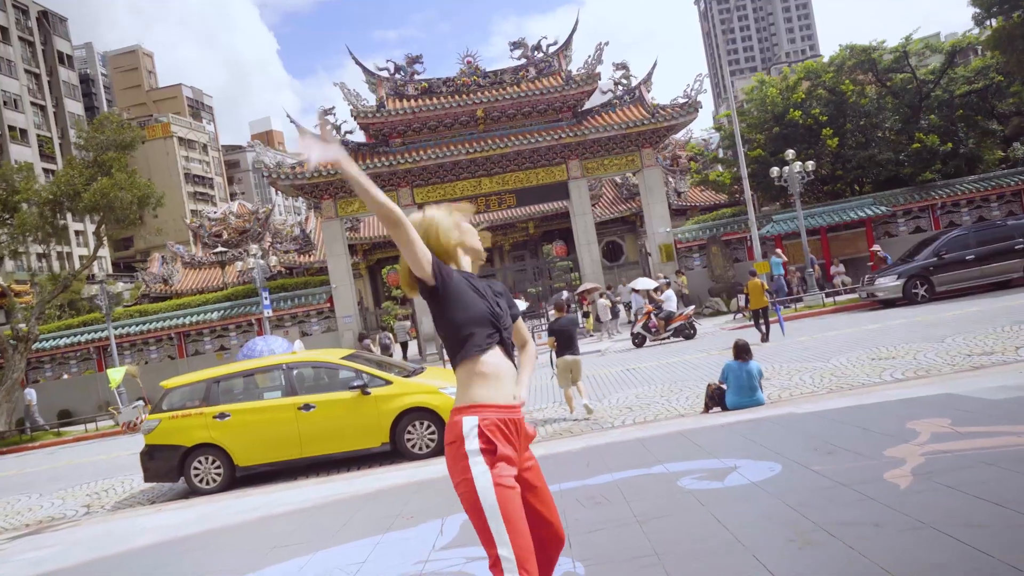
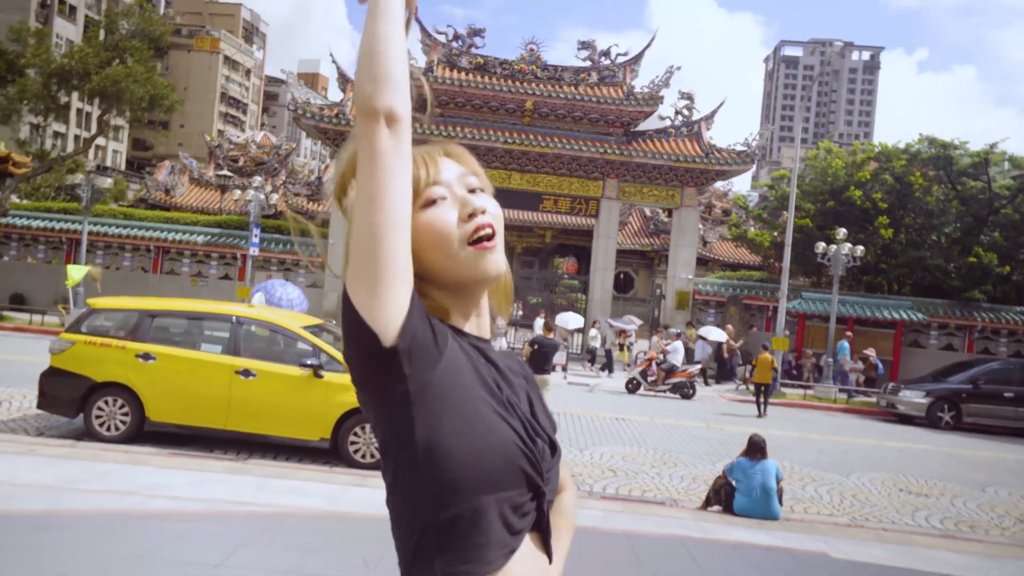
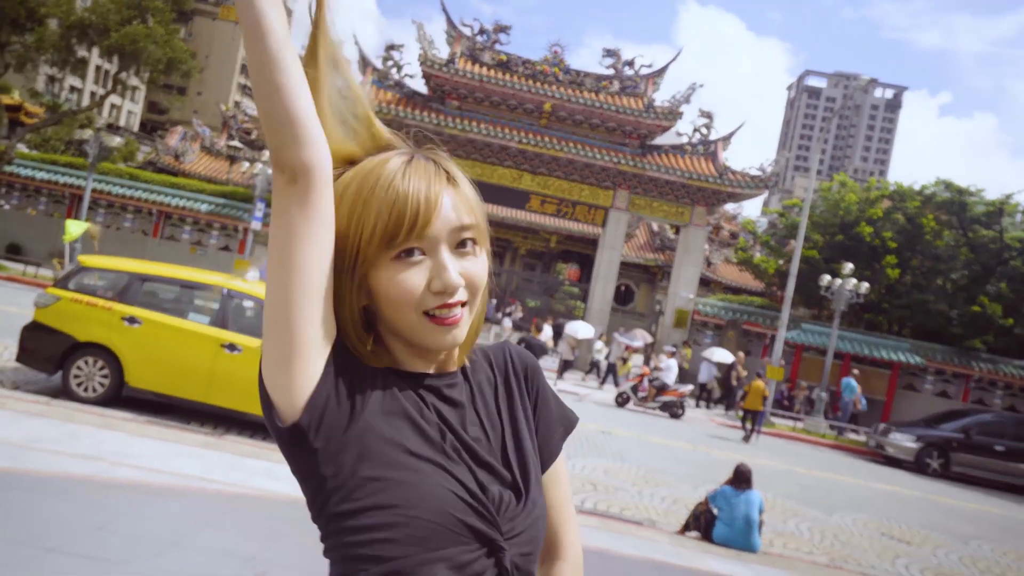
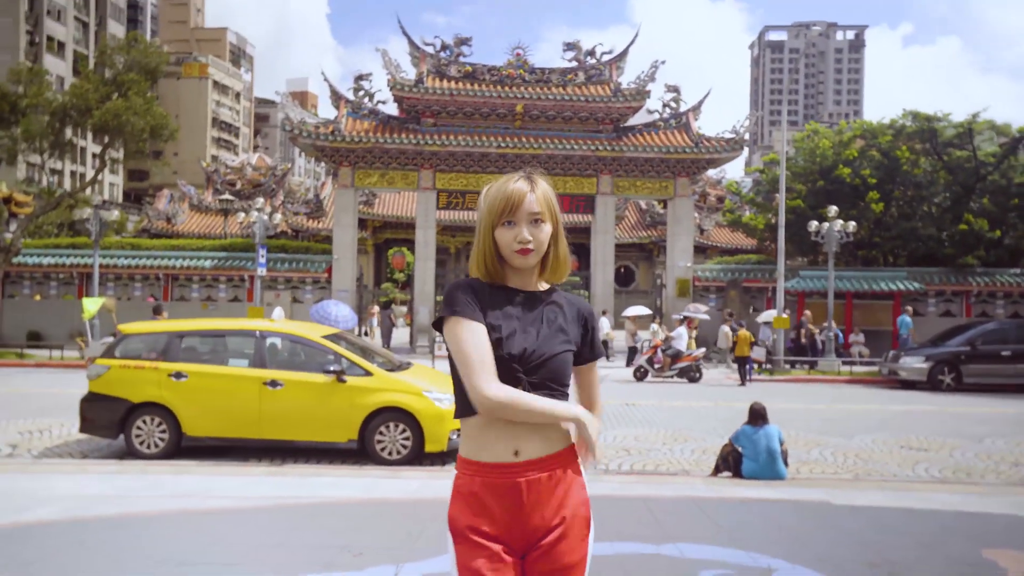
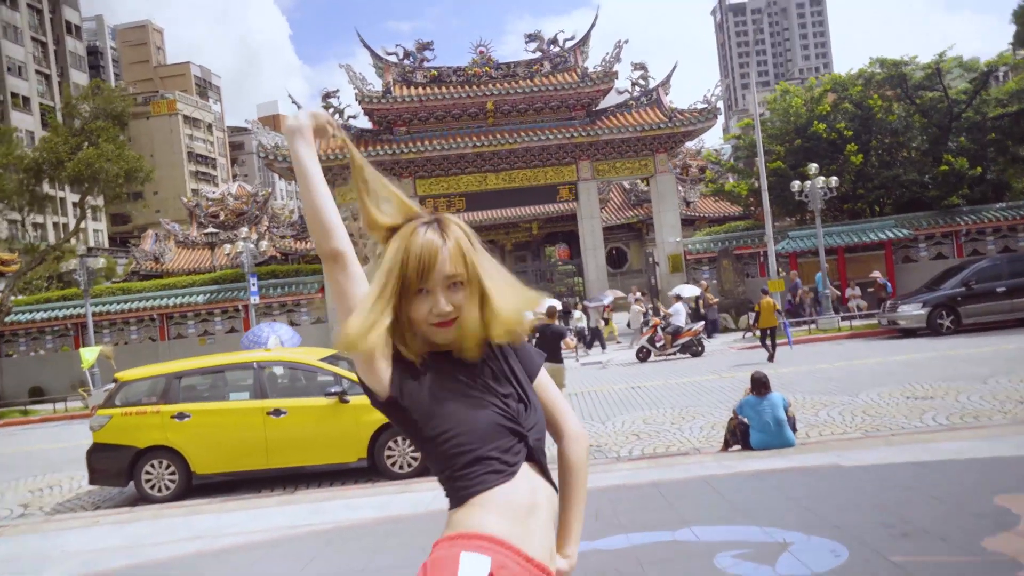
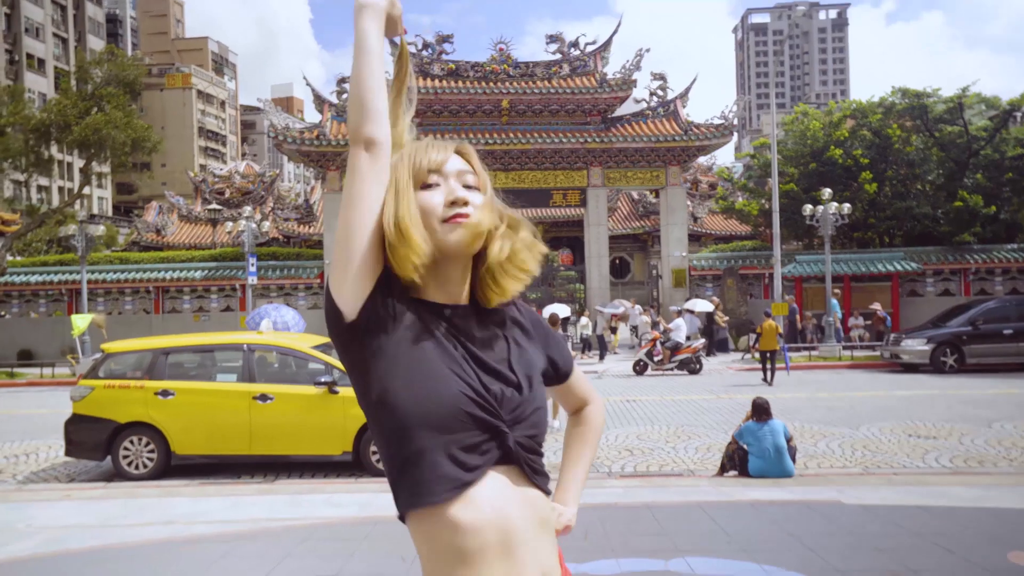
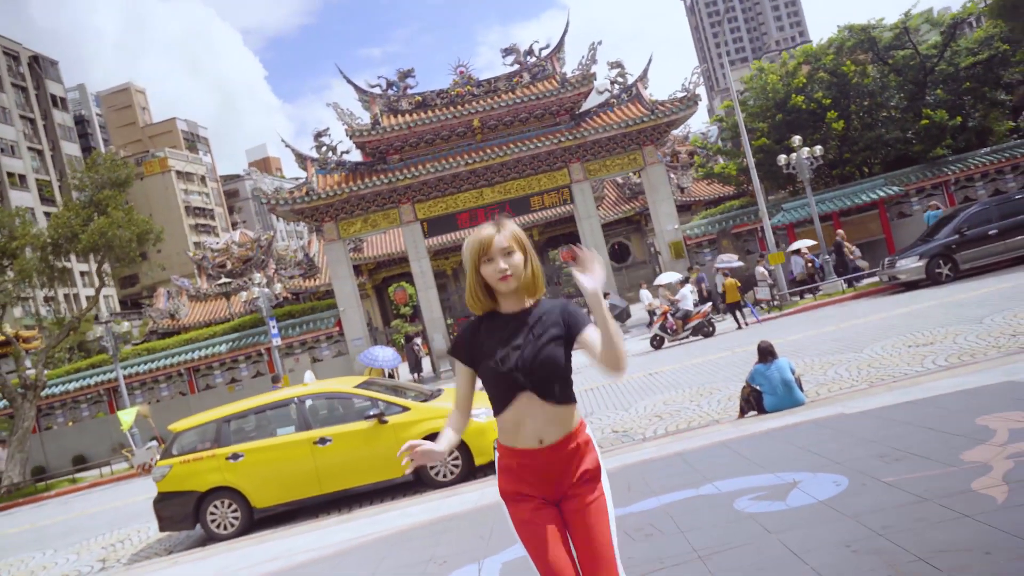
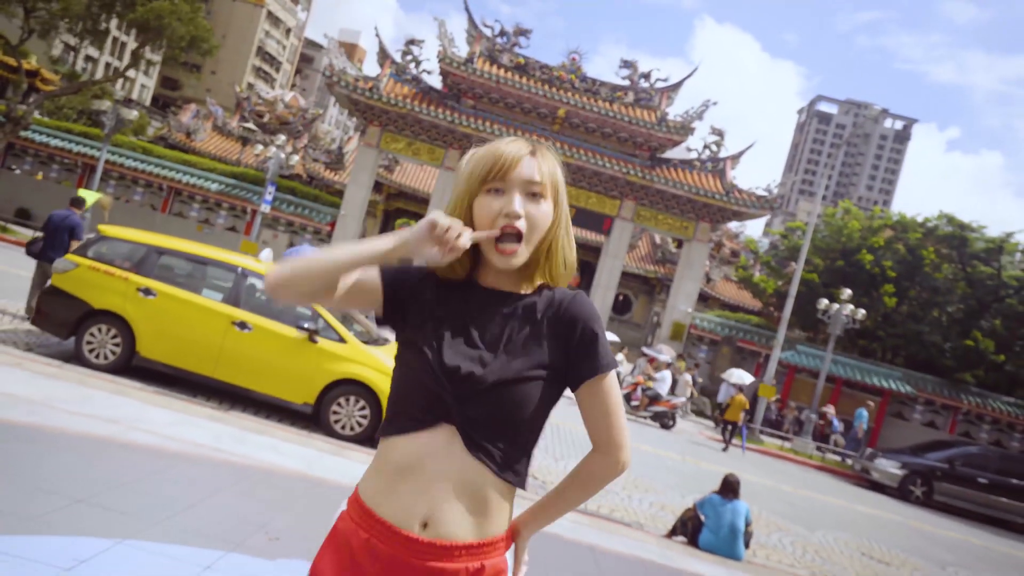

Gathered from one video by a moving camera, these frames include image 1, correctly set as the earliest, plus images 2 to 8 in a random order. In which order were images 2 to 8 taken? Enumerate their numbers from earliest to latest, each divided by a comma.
5, 6, 2, 3, 8, 4, 7
